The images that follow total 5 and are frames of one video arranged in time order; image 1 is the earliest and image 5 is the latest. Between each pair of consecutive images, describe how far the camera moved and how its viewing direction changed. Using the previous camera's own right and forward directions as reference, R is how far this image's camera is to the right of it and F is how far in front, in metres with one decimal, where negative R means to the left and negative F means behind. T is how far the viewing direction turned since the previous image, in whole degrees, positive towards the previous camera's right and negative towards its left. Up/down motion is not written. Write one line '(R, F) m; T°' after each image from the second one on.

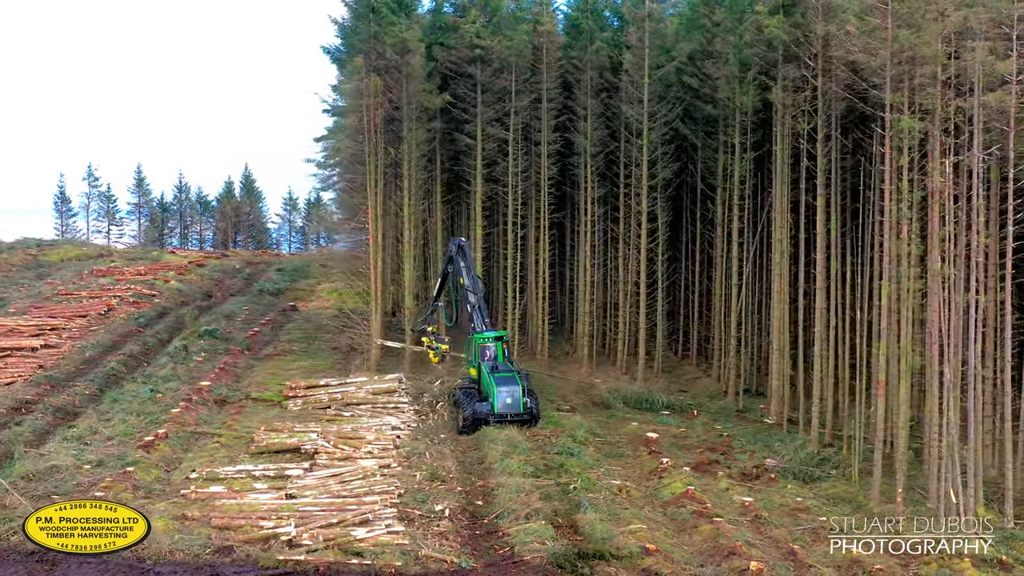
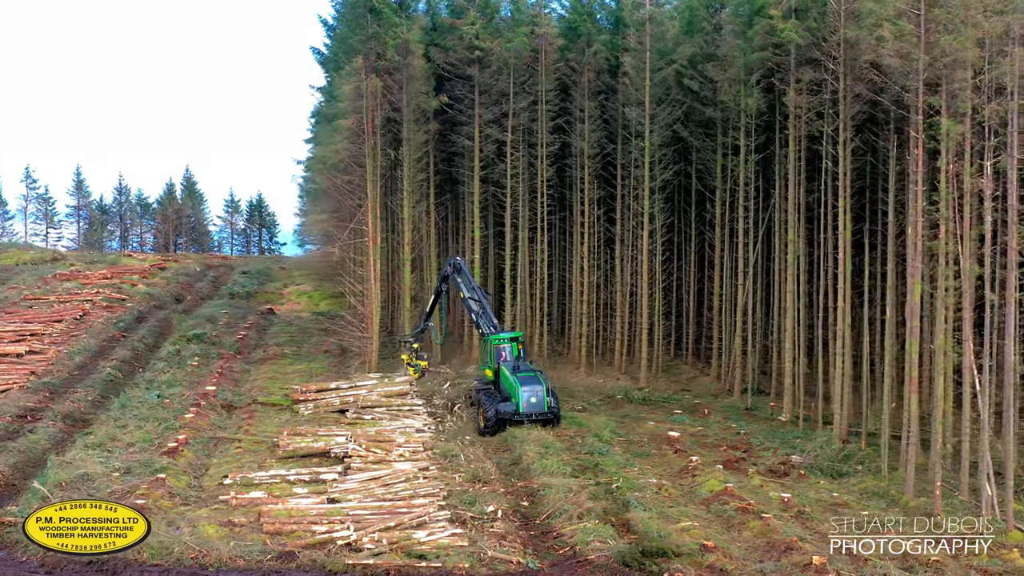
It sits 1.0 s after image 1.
(-1.2, 0.0) m; +2°
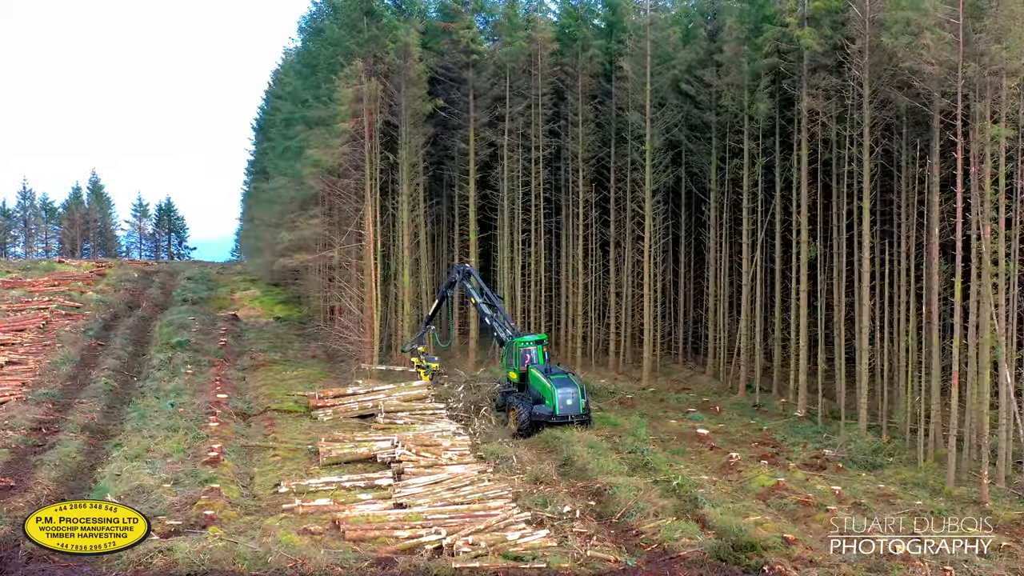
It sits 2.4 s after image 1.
(-1.7, 0.0) m; +4°
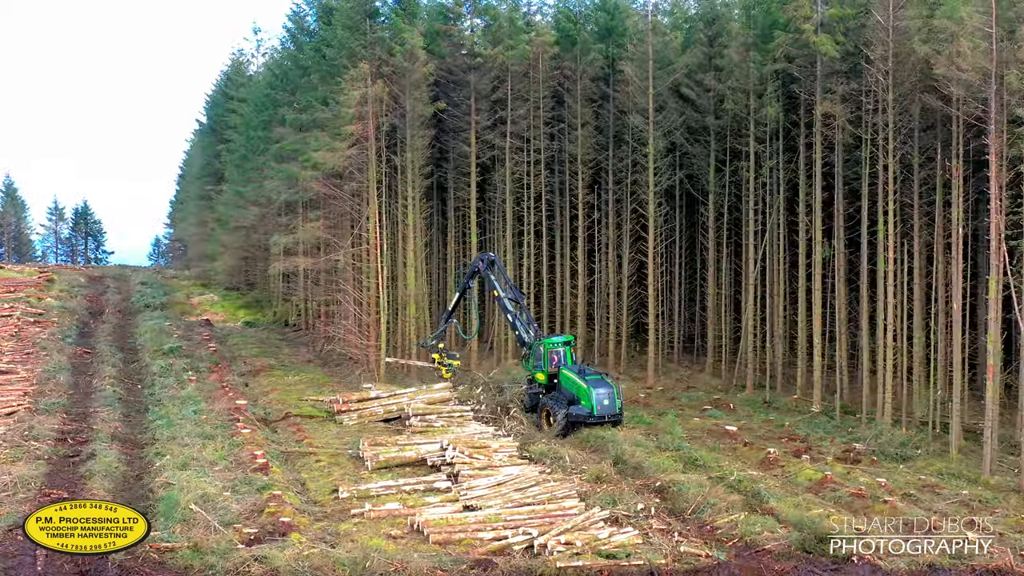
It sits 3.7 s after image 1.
(-1.6, 0.0) m; +3°
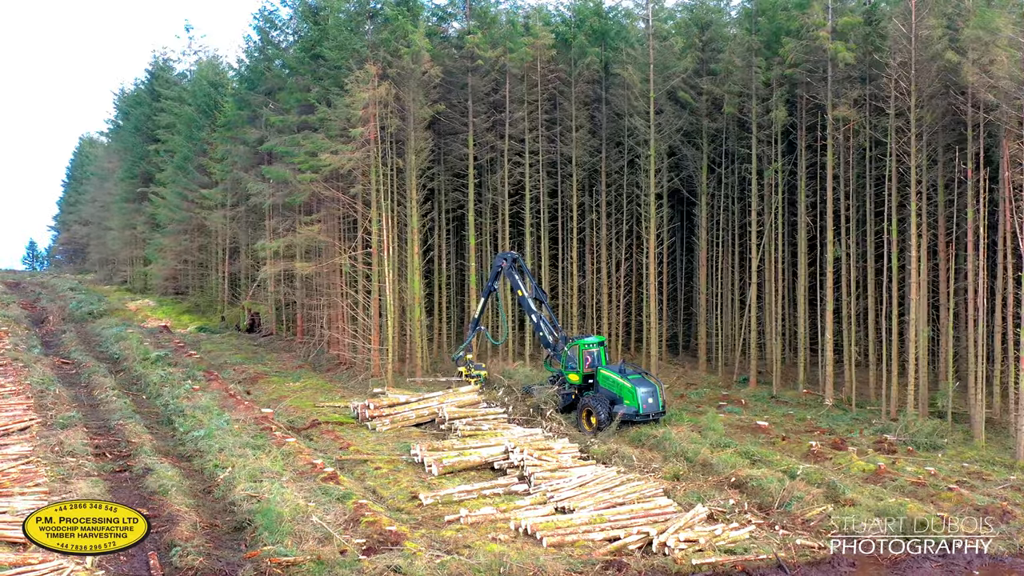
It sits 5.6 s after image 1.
(-2.1, 0.0) m; +4°
